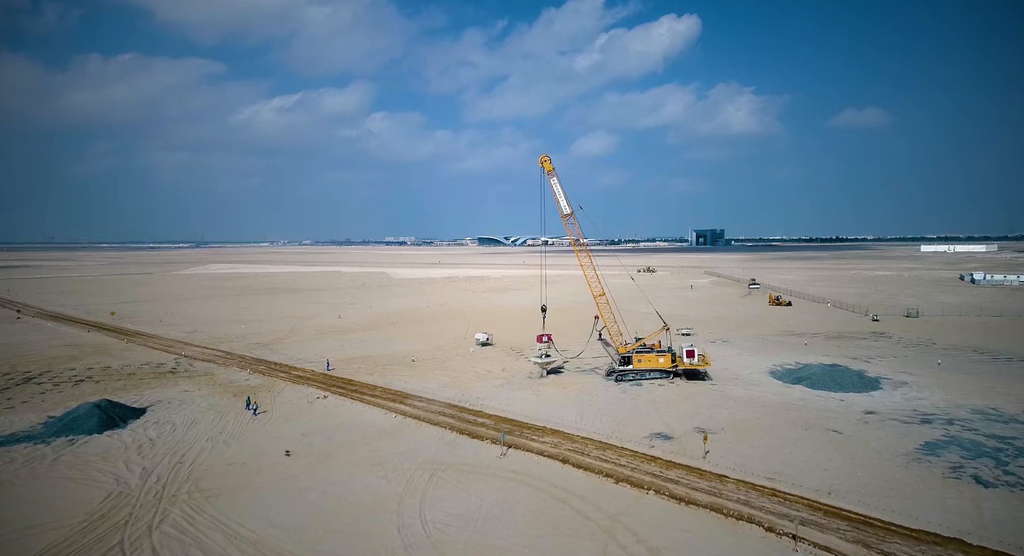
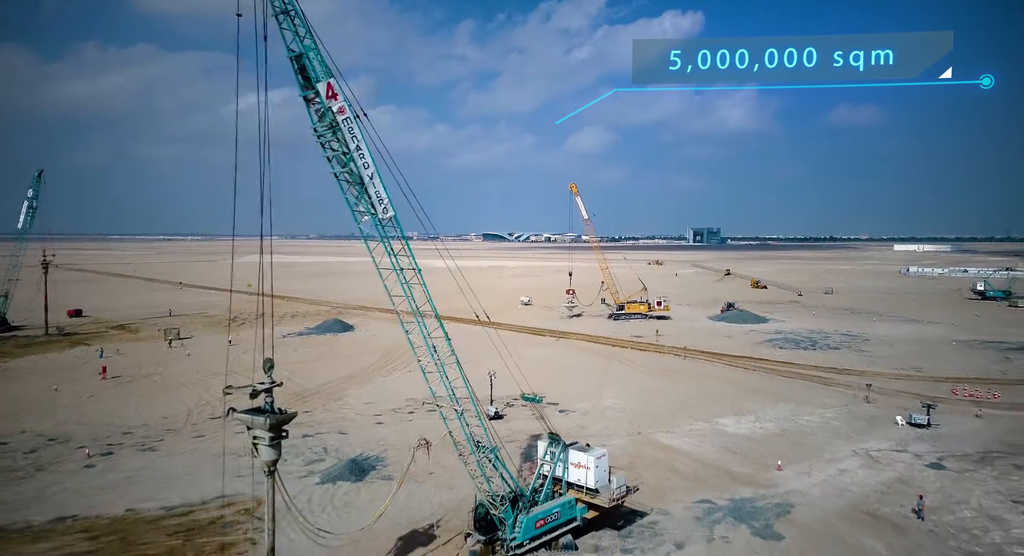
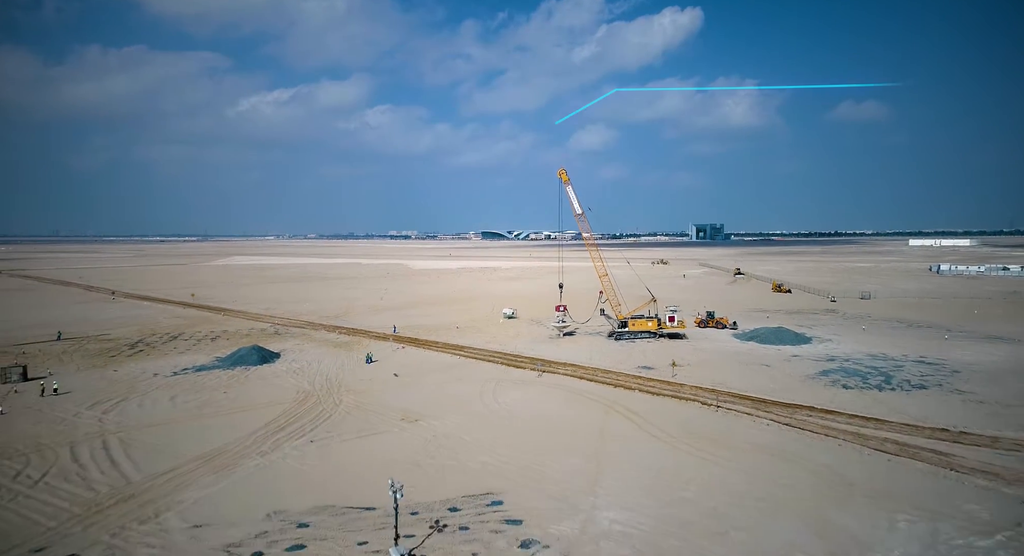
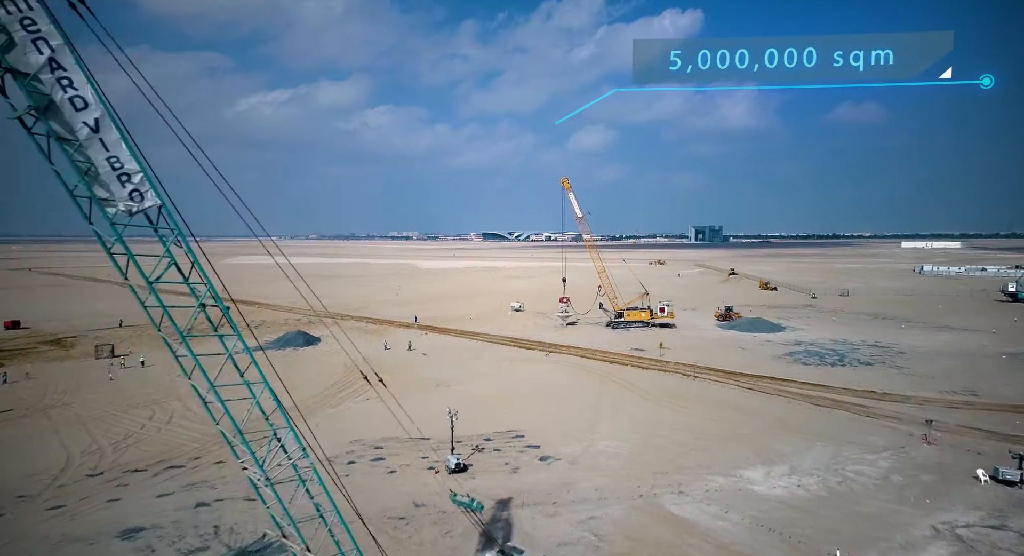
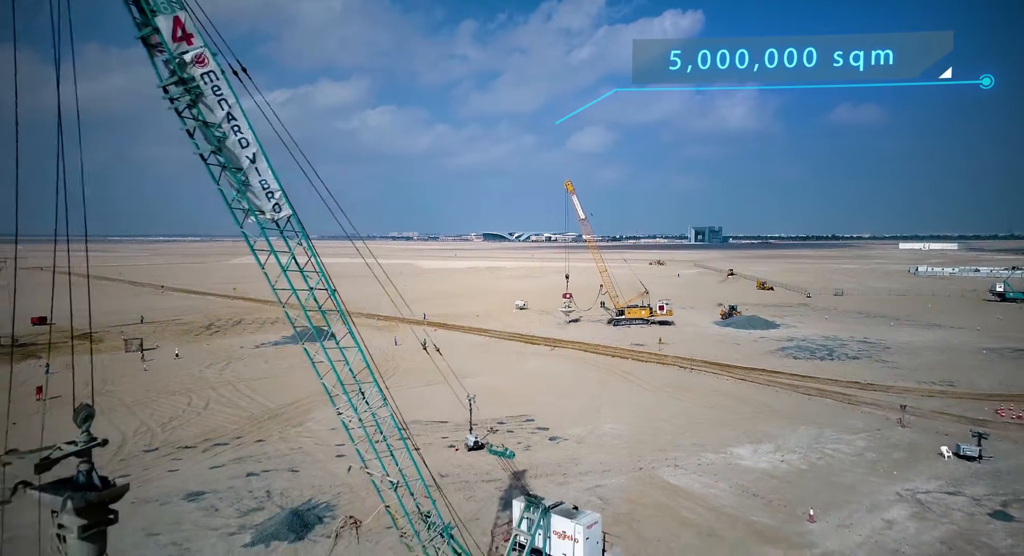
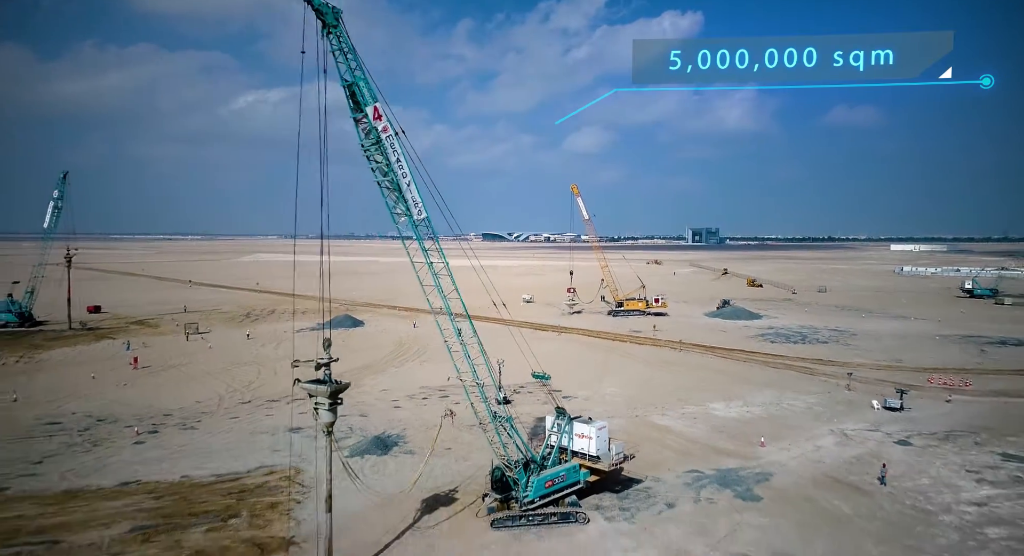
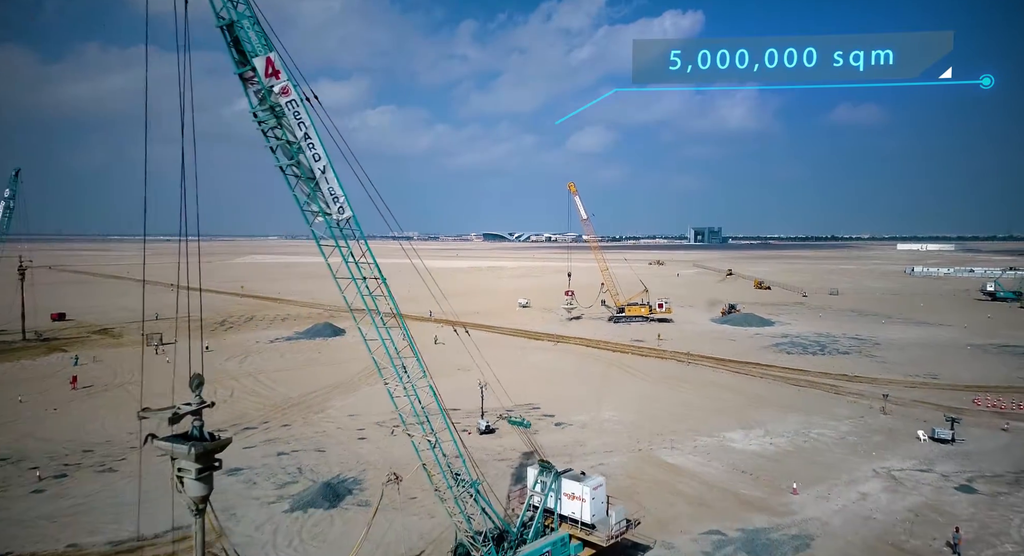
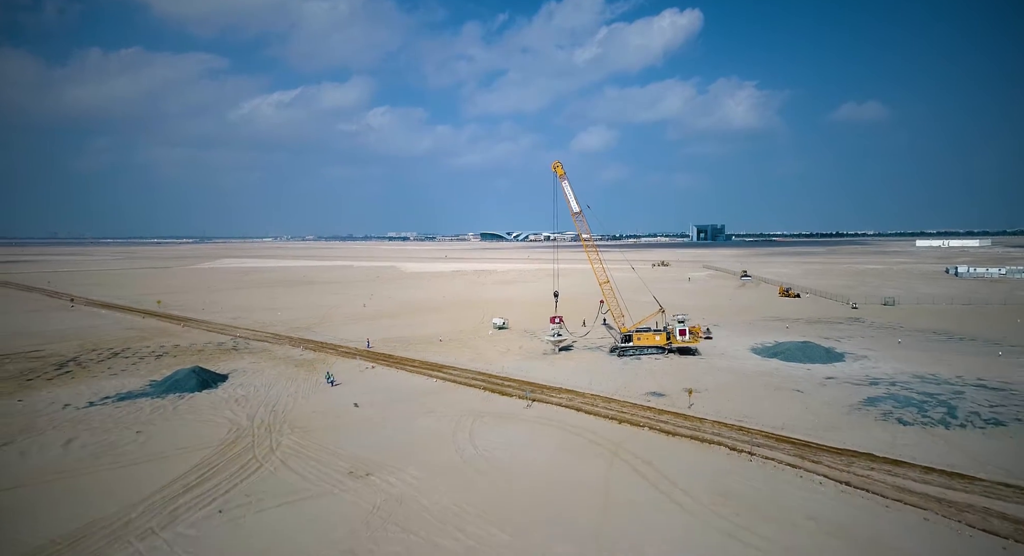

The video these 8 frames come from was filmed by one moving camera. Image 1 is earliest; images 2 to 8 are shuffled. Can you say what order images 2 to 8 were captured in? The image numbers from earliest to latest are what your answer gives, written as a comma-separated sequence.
8, 3, 4, 5, 7, 2, 6
